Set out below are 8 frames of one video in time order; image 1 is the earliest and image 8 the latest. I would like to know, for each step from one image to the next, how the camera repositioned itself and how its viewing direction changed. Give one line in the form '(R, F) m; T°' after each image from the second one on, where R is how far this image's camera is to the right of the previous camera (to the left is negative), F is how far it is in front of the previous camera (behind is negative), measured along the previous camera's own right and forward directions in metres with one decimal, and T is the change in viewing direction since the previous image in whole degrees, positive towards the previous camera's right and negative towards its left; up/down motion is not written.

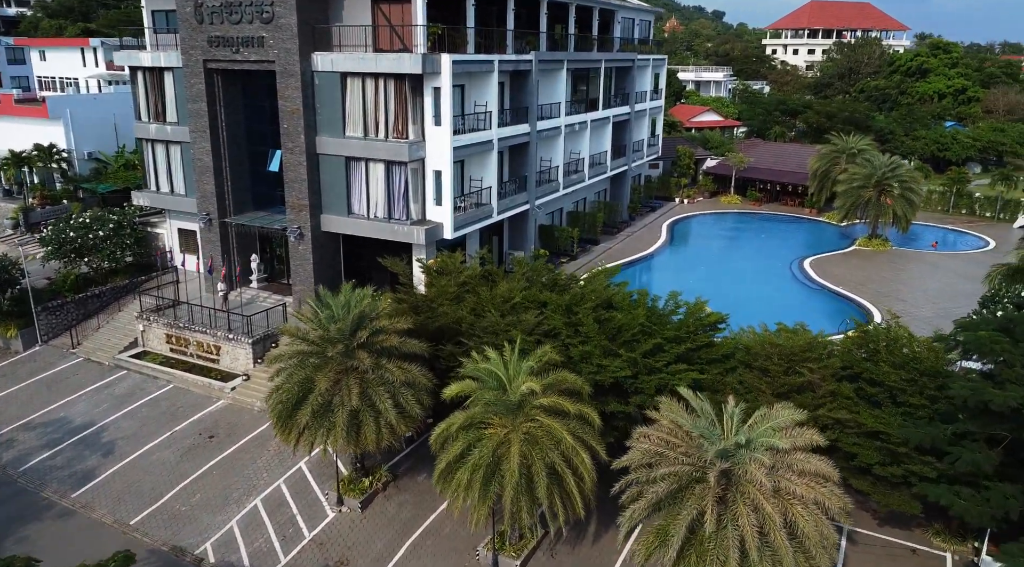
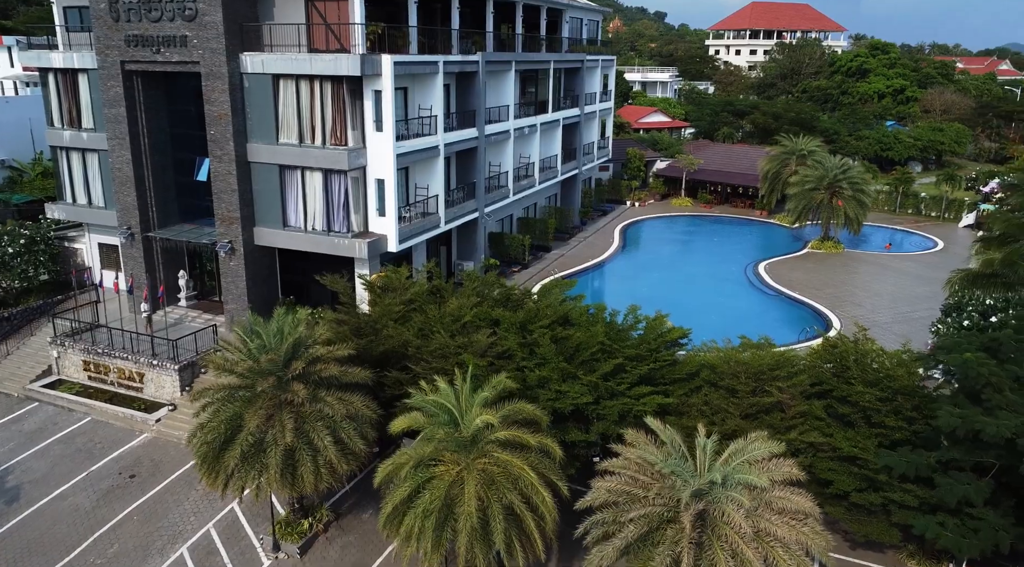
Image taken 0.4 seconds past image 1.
(0.0, +1.3) m; +4°
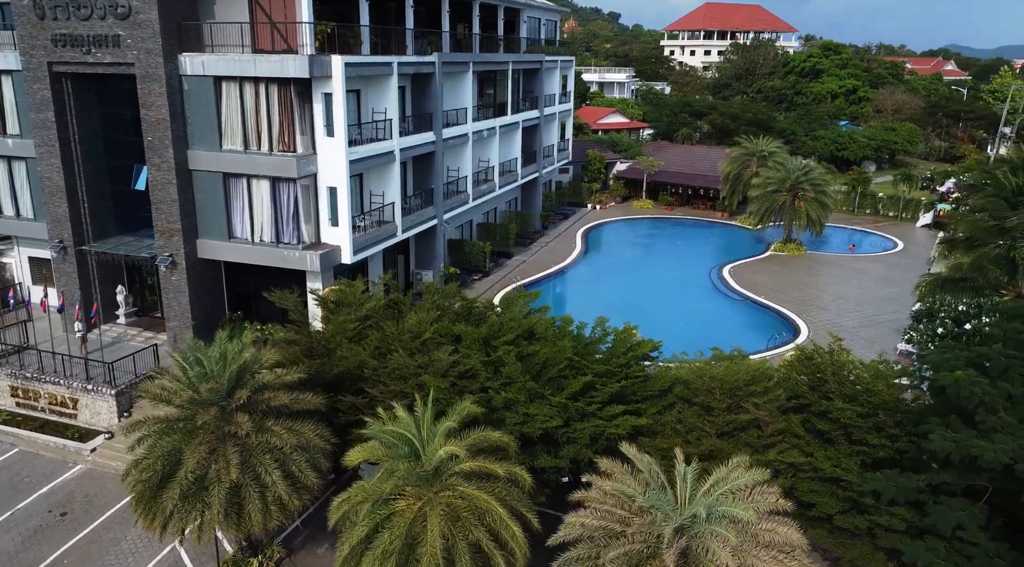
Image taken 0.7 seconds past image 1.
(-0.1, +1.0) m; +3°
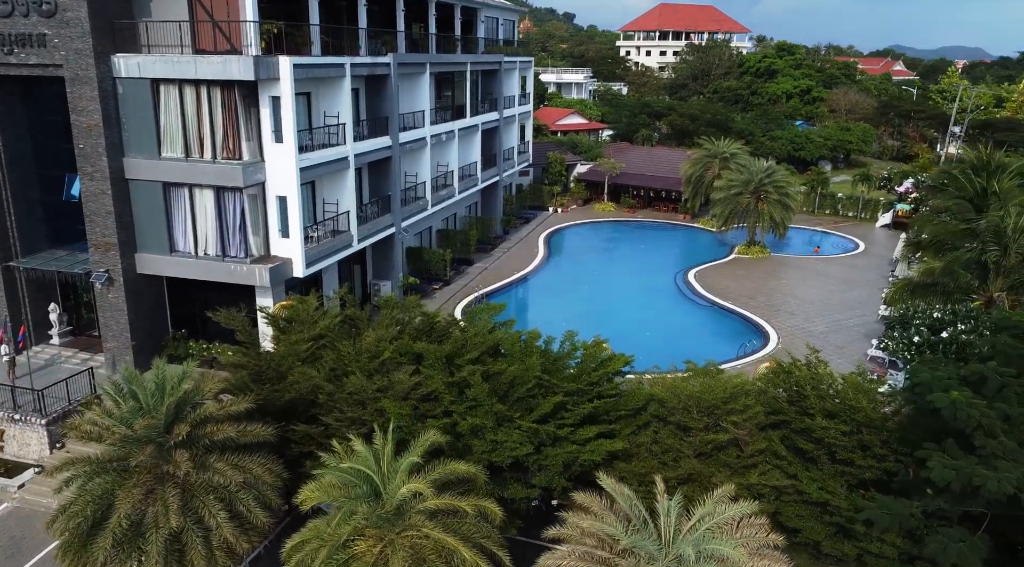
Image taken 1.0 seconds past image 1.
(-0.1, +1.0) m; +3°
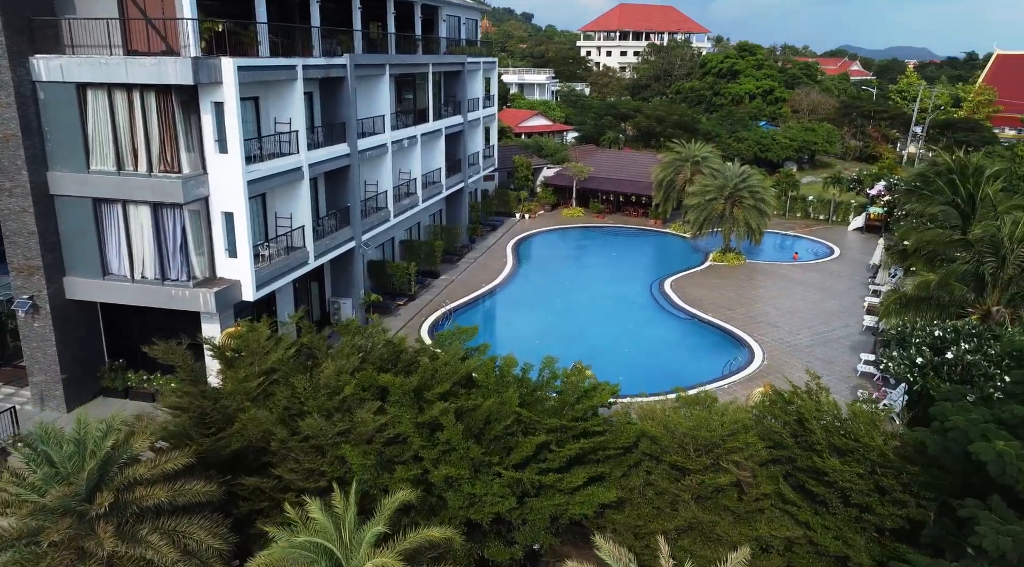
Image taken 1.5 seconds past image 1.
(-0.2, +1.6) m; +3°
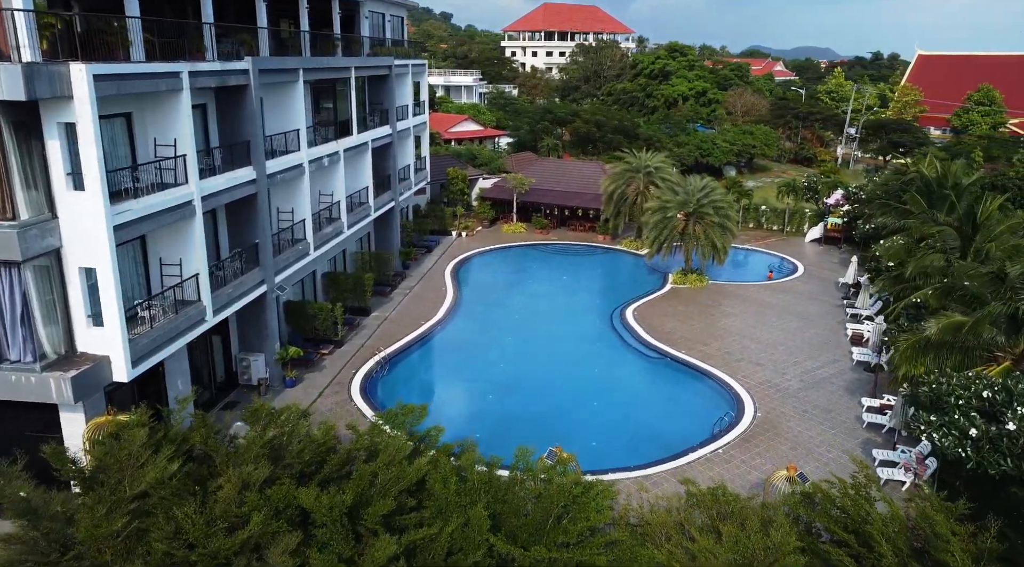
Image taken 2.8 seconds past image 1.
(-0.5, +3.7) m; +6°
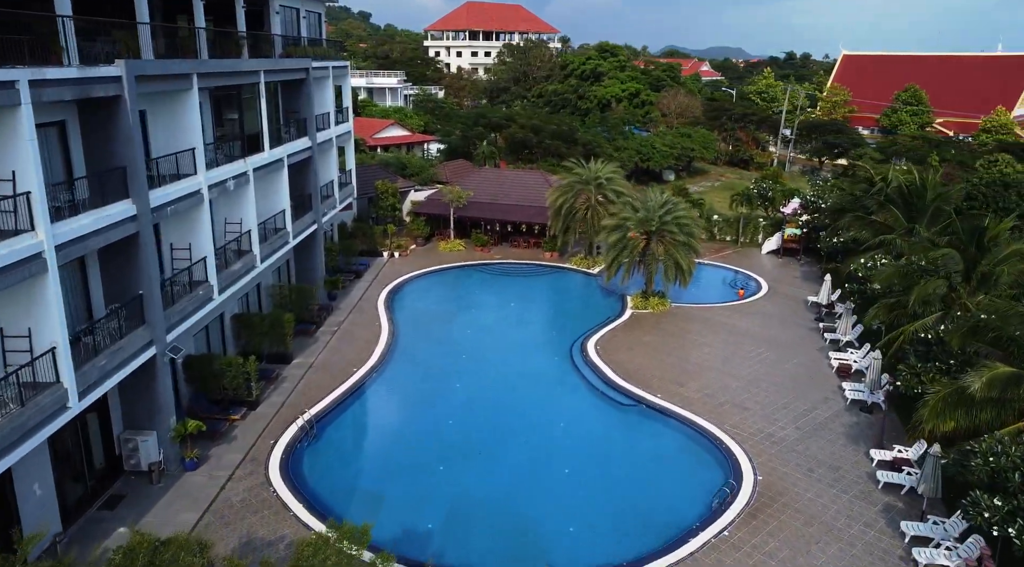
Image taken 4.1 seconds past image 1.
(-0.5, +3.4) m; +6°
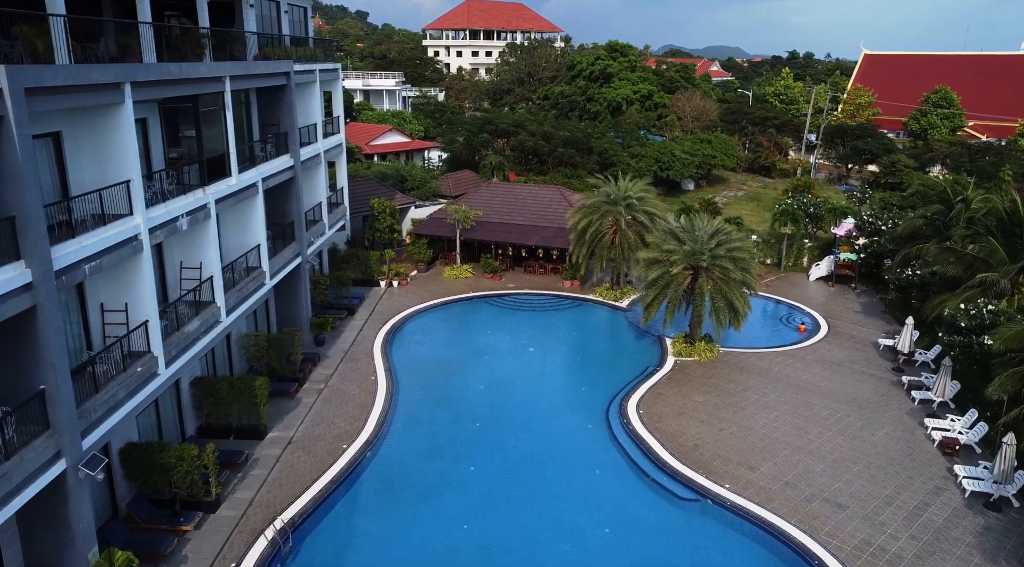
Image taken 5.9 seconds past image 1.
(-0.7, +4.2) m; 0°
